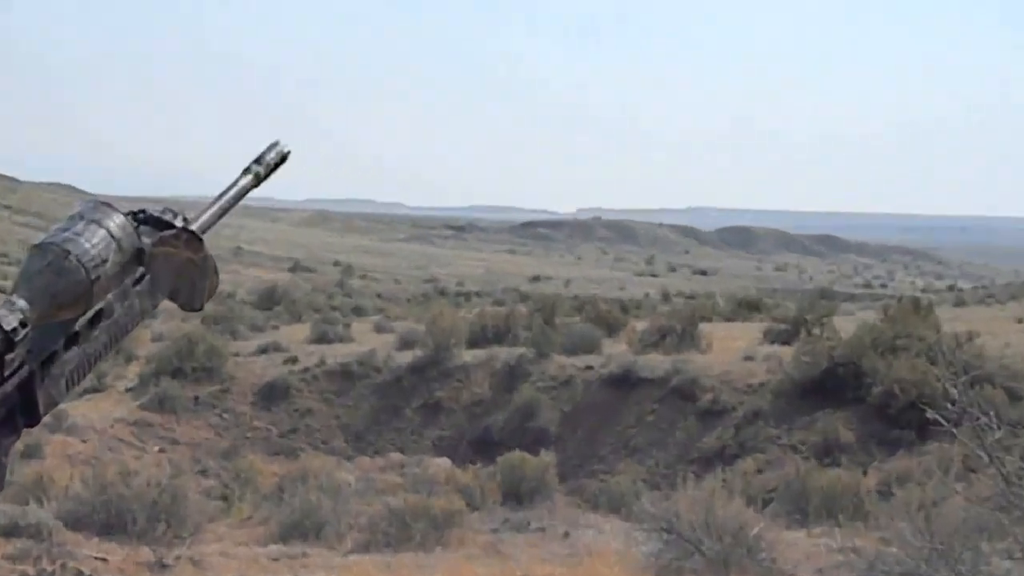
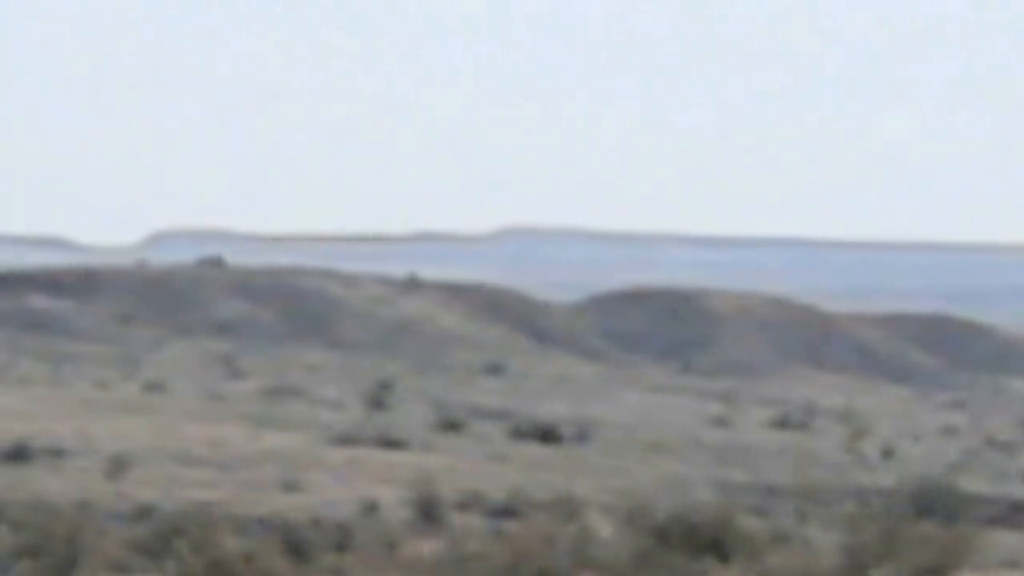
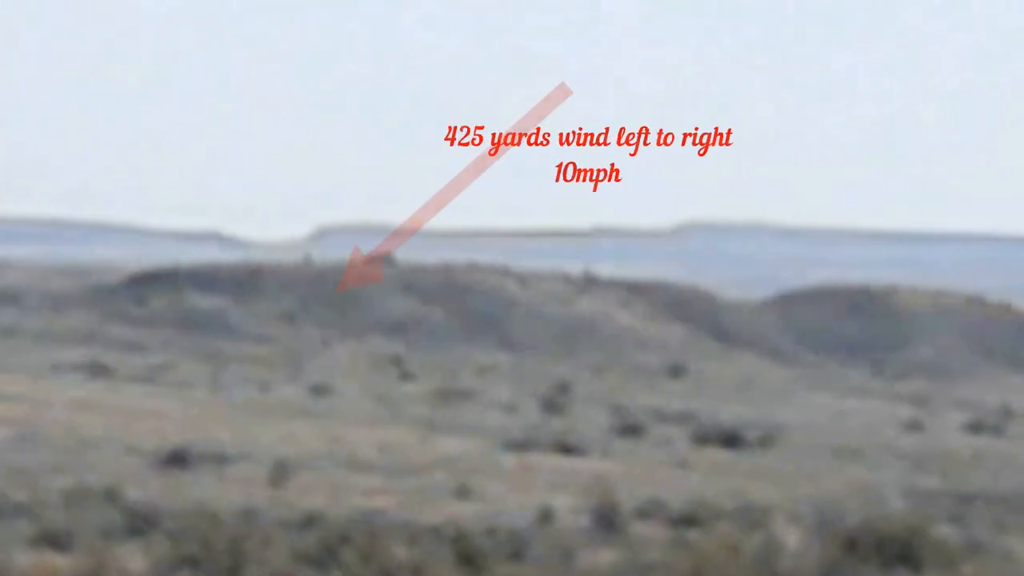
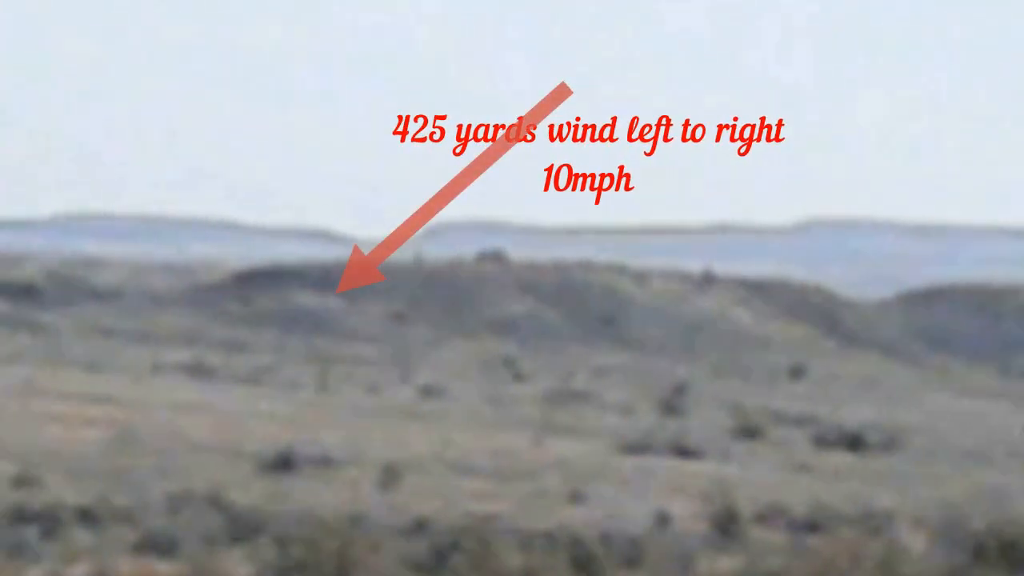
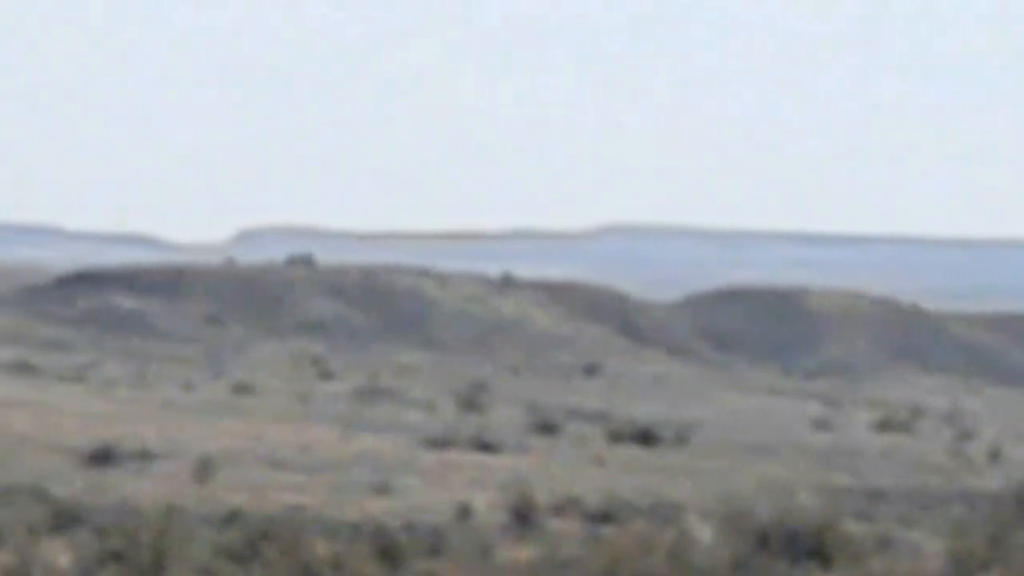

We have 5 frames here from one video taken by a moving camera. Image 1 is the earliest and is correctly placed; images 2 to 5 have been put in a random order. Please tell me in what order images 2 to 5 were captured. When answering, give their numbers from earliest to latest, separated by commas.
2, 5, 3, 4
